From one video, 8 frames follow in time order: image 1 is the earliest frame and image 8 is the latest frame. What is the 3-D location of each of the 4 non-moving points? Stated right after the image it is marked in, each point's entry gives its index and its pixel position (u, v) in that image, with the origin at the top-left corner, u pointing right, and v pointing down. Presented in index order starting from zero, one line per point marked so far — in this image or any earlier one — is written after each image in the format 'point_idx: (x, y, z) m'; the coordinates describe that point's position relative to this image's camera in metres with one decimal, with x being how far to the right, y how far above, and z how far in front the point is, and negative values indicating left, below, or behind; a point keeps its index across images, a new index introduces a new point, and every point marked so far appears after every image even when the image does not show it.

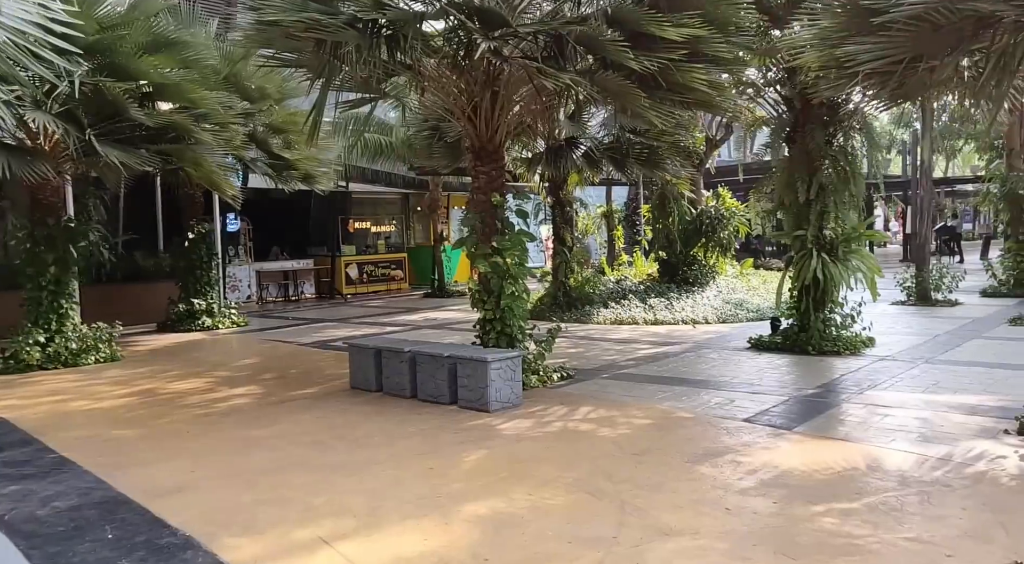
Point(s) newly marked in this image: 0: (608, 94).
0: (+0.7, +1.3, +5.9) m
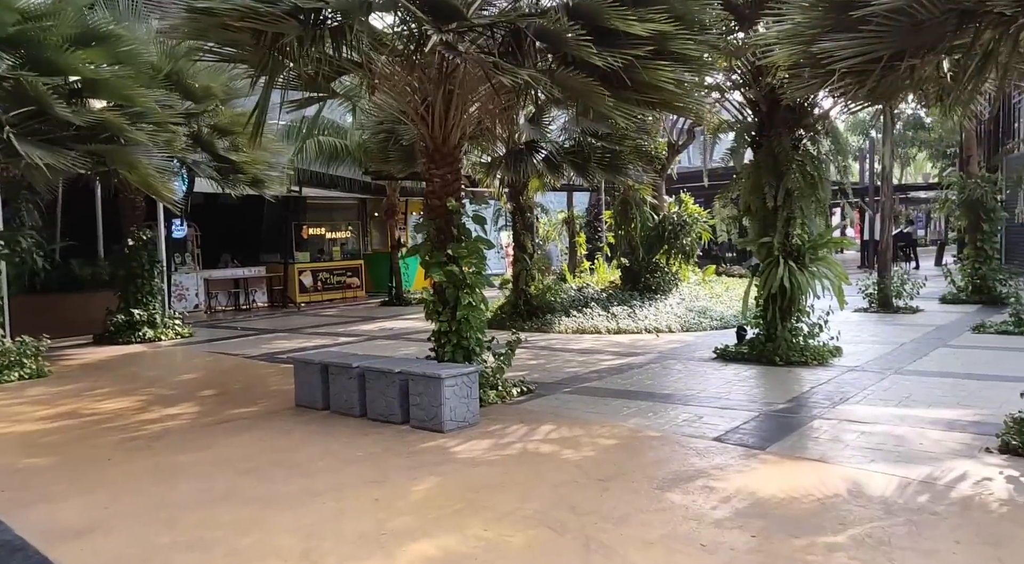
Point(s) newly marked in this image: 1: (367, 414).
0: (+0.4, +1.3, +5.5) m
1: (-1.0, -0.9, +5.7) m
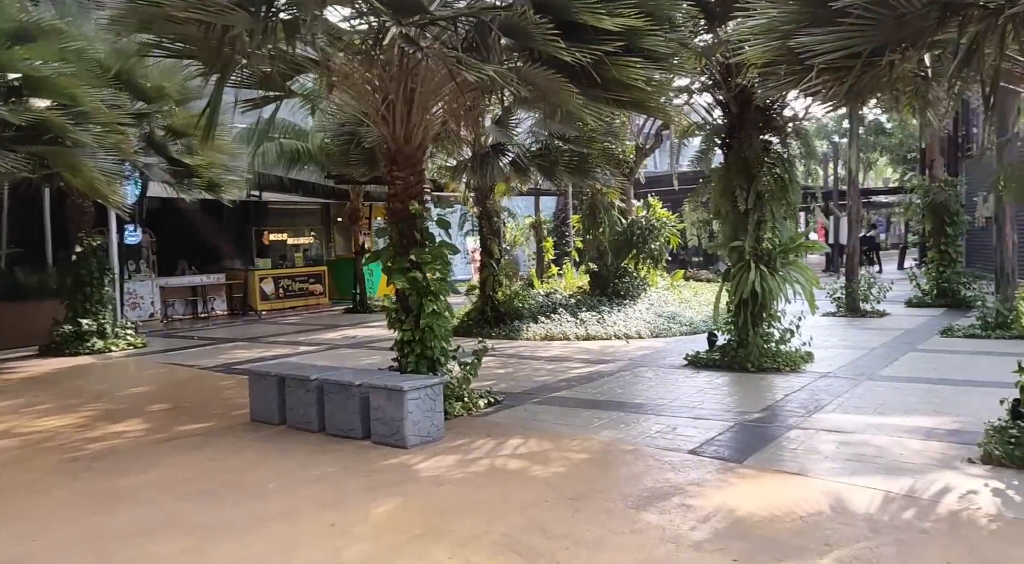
0: (+0.2, +1.2, +5.3) m
1: (-1.2, -1.0, +5.5) m
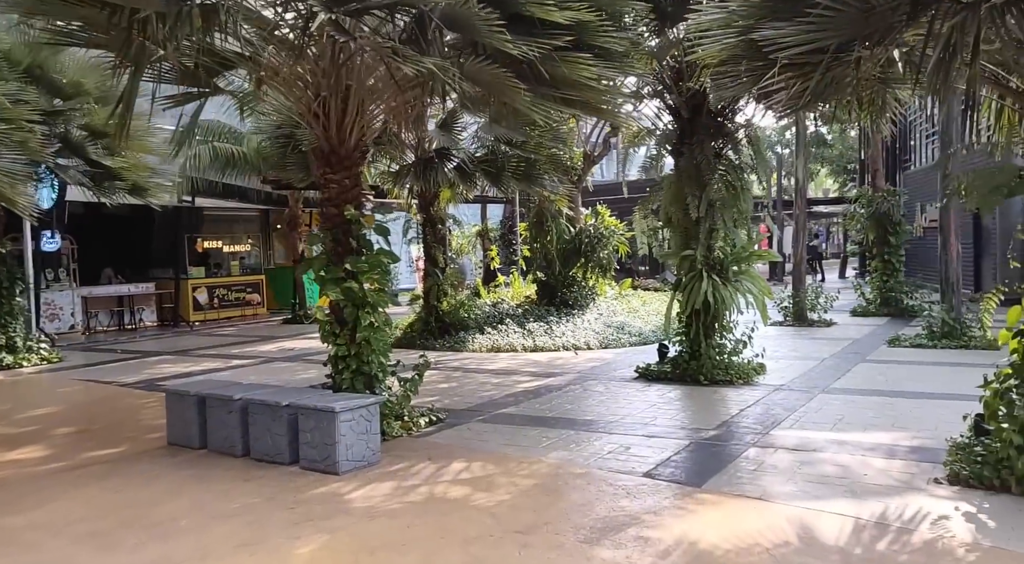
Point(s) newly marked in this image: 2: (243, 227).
0: (-0.2, +1.2, +5.0) m
1: (-1.6, -1.0, +5.0) m
2: (-5.1, +1.0, +15.5) m
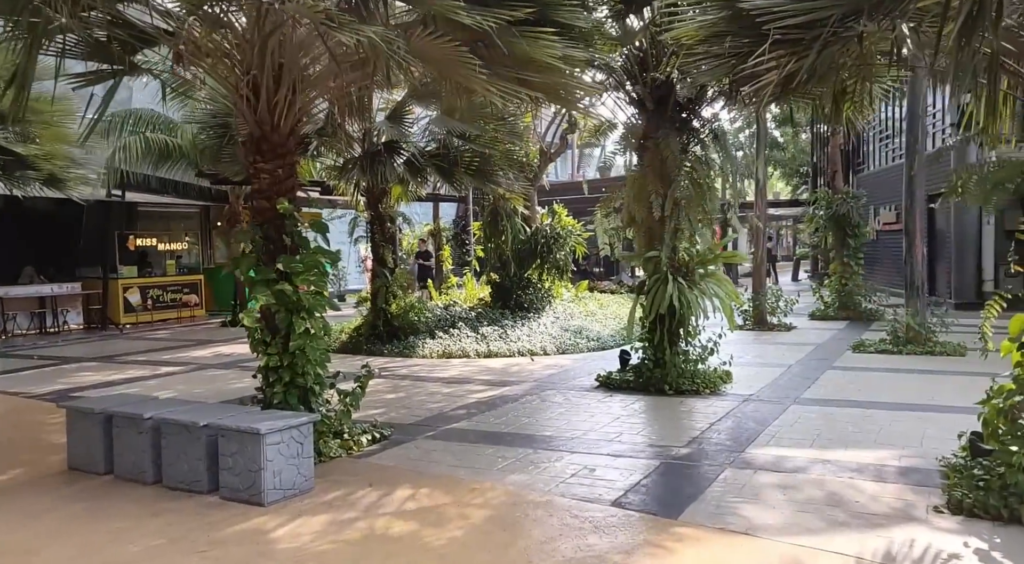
0: (-0.4, +1.2, +4.4) m
1: (-1.8, -1.0, +4.4) m
2: (-5.9, +1.0, +14.7) m
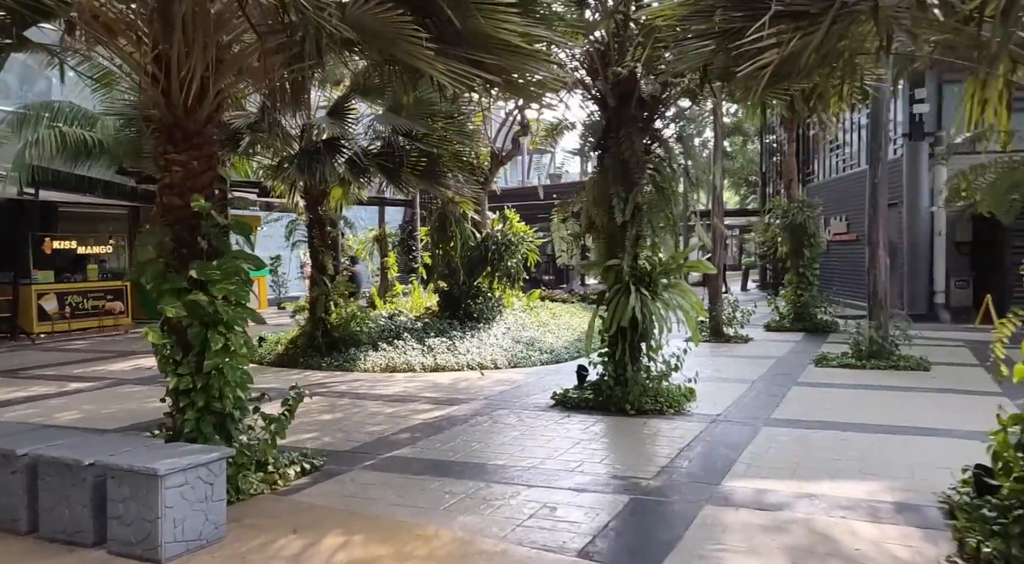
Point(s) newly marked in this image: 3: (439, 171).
0: (-0.7, +1.1, +3.8) m
1: (-2.1, -1.1, +3.6) m
2: (-6.8, +0.9, +13.7) m
3: (-0.9, +1.3, +9.8) m
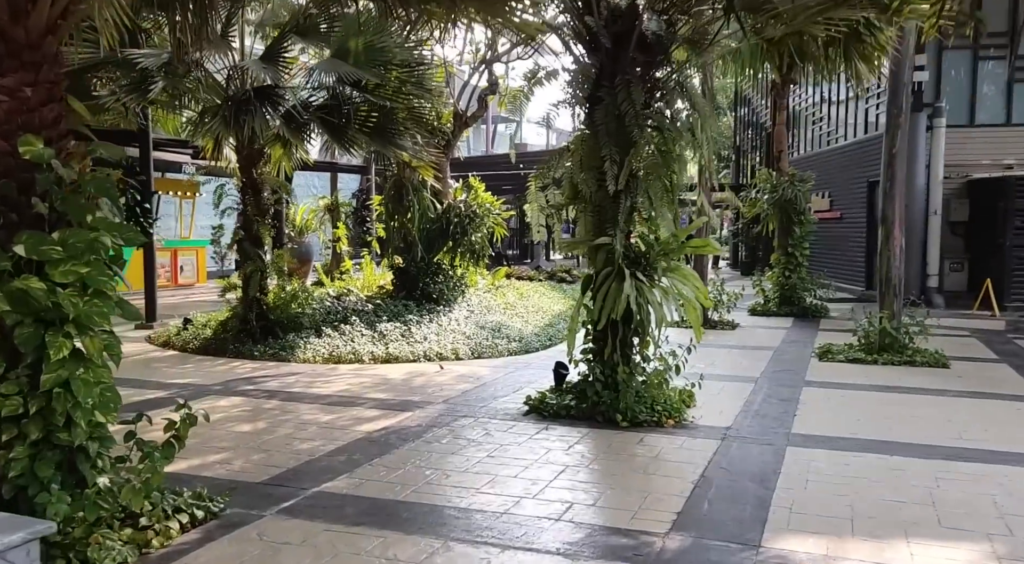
0: (-0.7, +1.1, +2.5) m
1: (-2.2, -1.0, +2.3) m
2: (-7.3, +1.4, +12.0) m
3: (-1.2, +1.6, +8.4) m
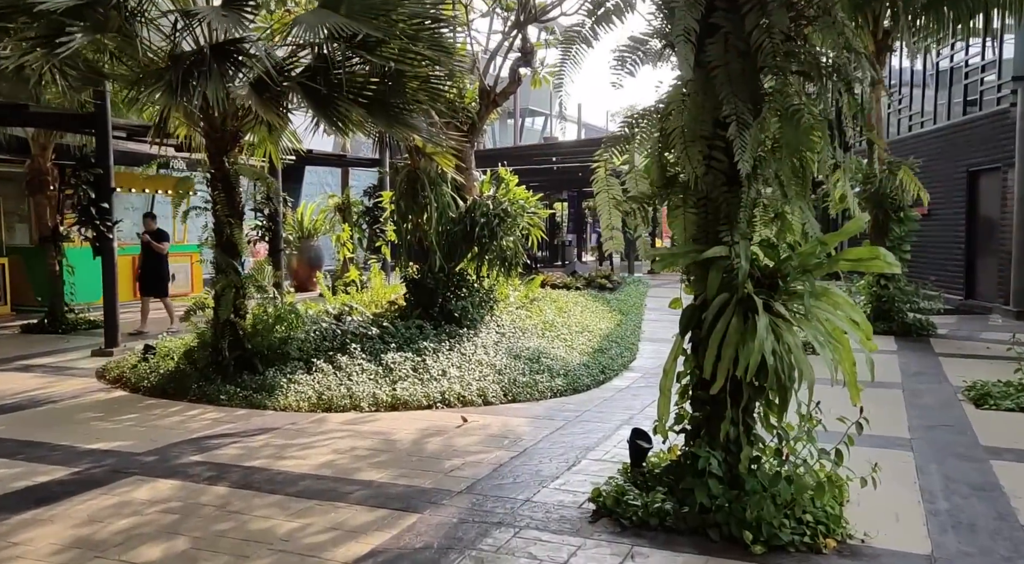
0: (-0.6, +1.0, +0.4) m
1: (-2.0, -1.2, +0.3) m
2: (-6.8, +1.2, +10.2) m
3: (-0.9, +1.4, +6.4) m
